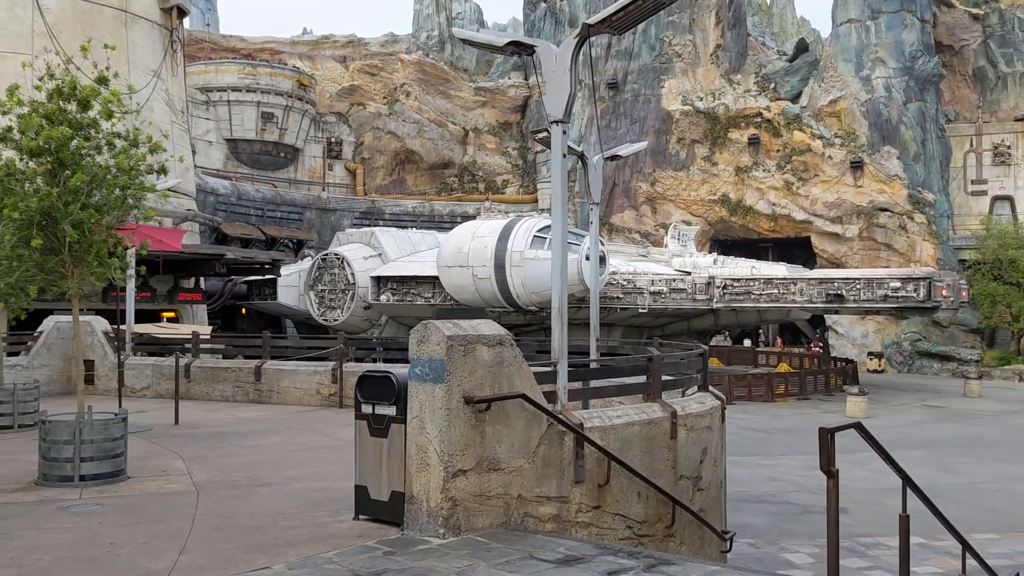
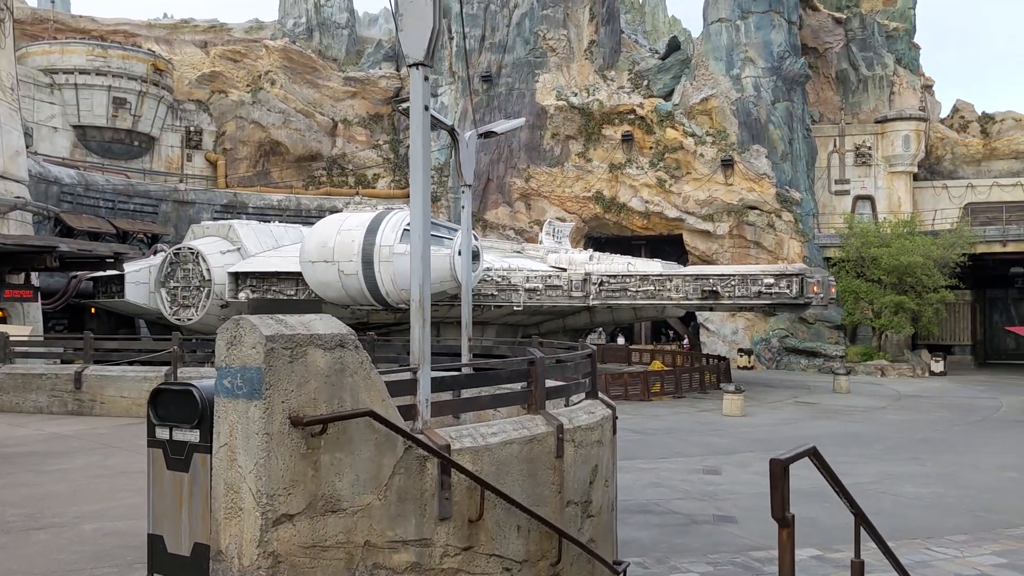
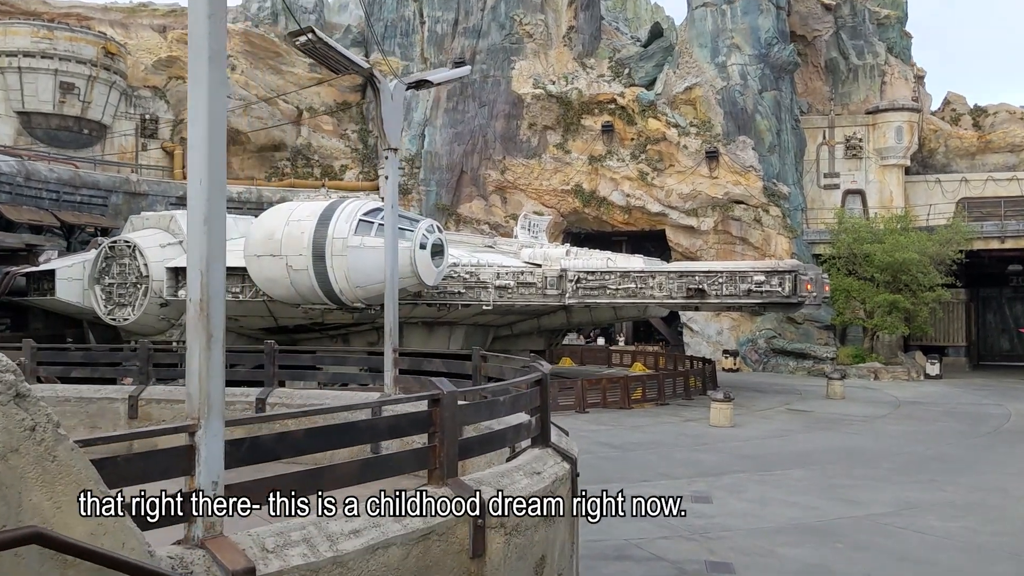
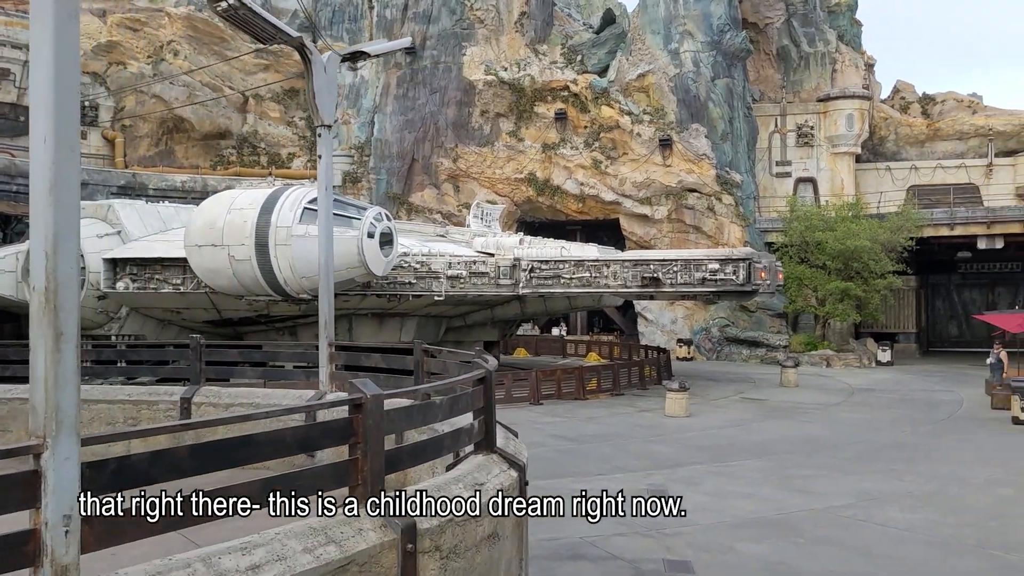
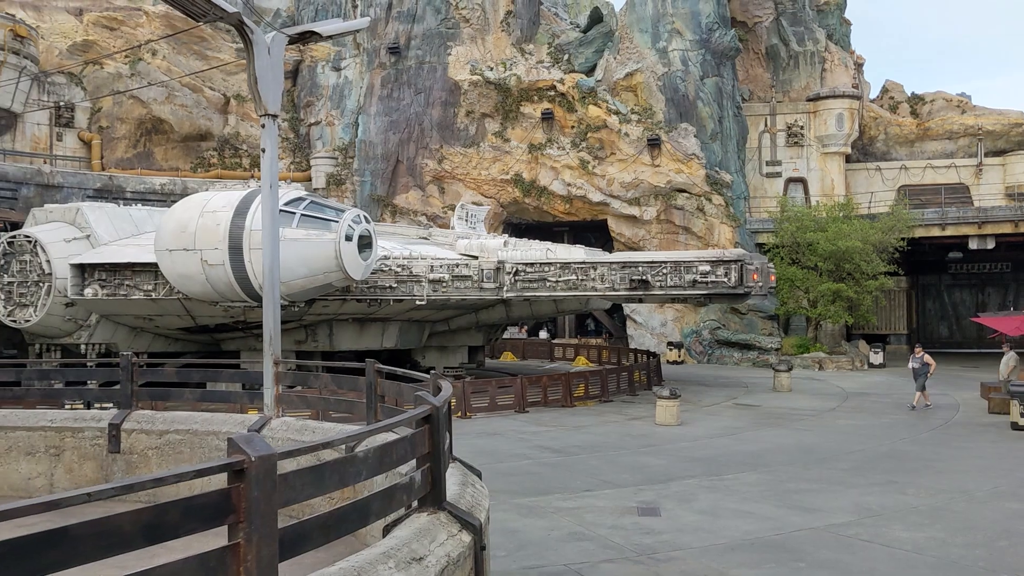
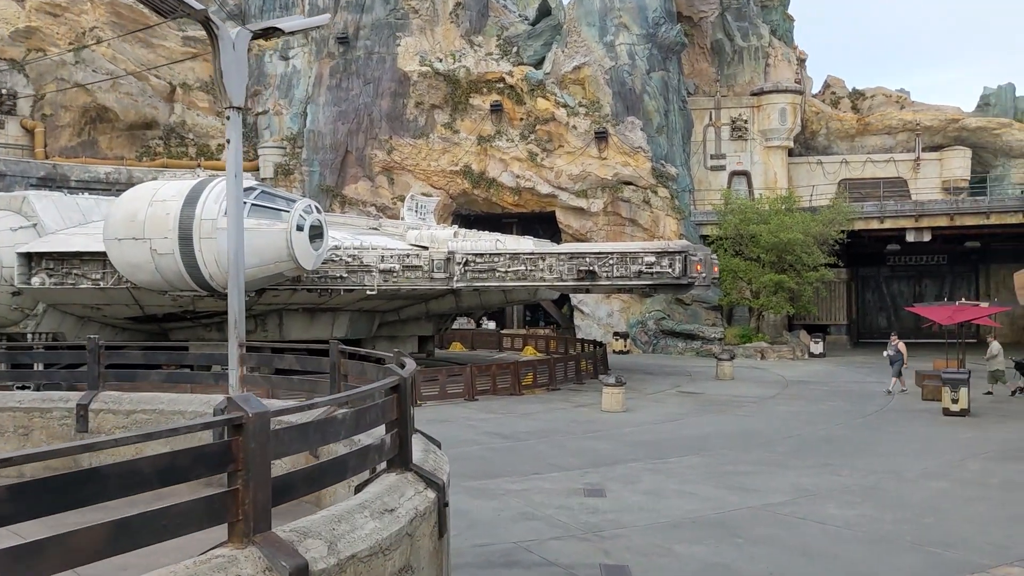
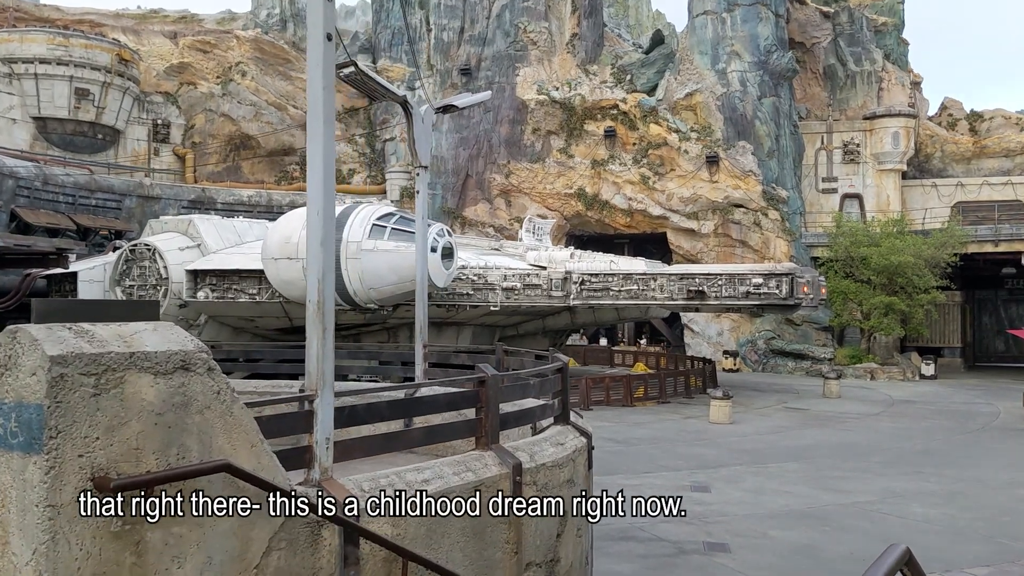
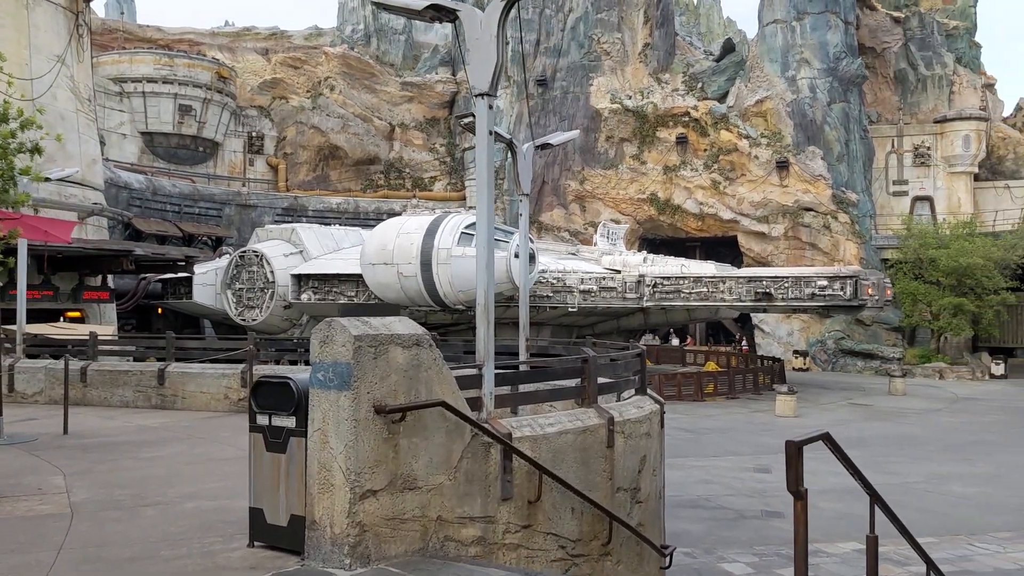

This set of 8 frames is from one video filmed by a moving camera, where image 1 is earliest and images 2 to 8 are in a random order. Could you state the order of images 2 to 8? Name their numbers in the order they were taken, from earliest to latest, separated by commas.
8, 2, 7, 3, 4, 6, 5
